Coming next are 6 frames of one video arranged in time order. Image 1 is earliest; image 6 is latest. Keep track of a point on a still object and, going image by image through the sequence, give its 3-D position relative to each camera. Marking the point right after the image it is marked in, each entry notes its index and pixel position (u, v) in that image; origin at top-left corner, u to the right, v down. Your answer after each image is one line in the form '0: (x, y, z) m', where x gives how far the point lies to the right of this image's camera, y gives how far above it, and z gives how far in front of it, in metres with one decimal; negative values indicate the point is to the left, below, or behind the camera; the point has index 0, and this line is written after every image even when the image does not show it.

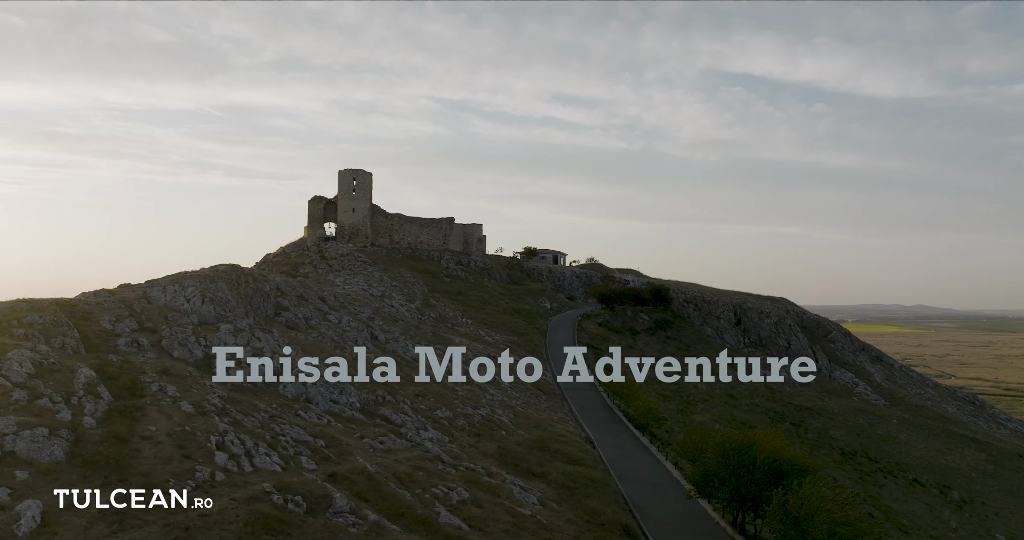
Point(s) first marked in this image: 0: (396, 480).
0: (-2.3, -4.1, +14.0) m
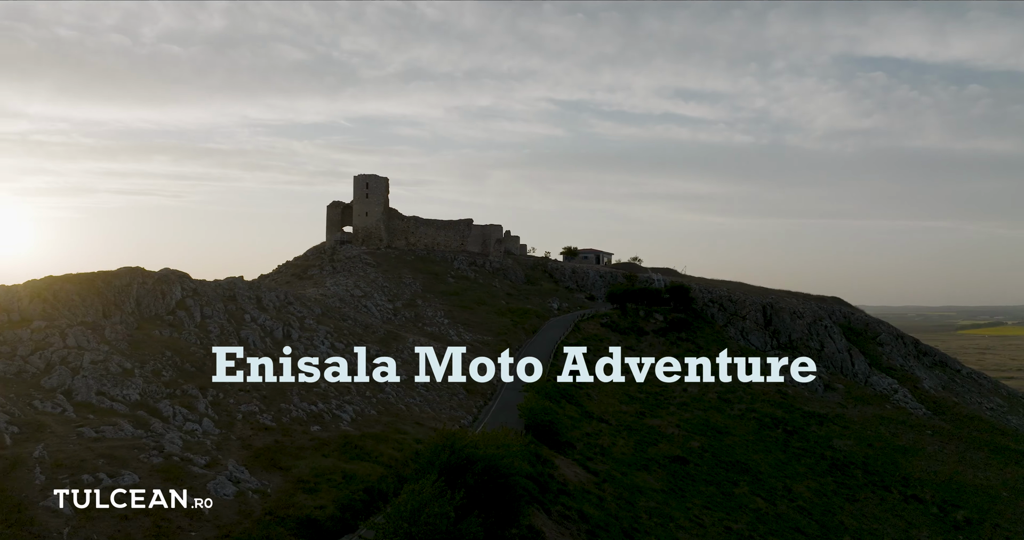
0: (-9.8, -4.2, +15.1) m
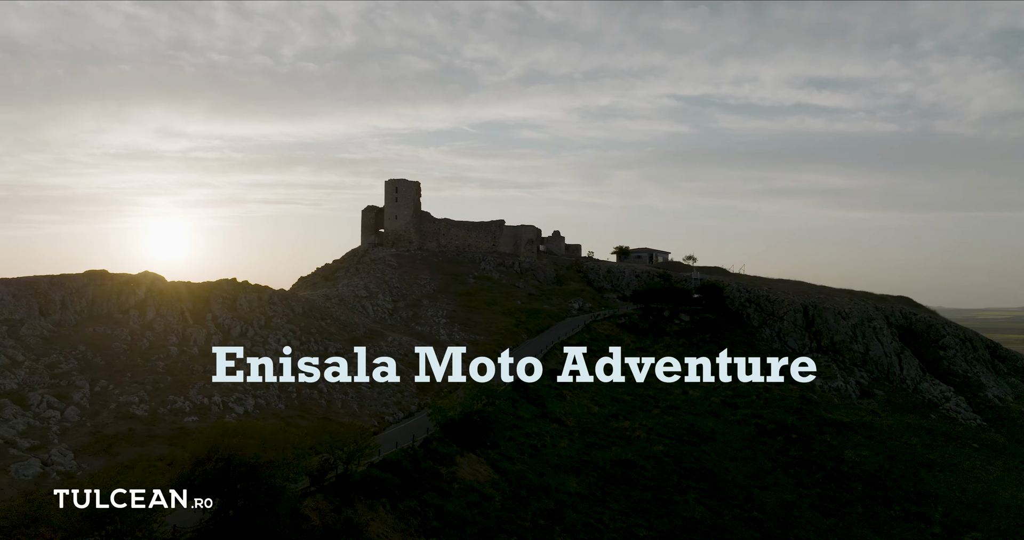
0: (-15.9, -4.2, +17.4) m
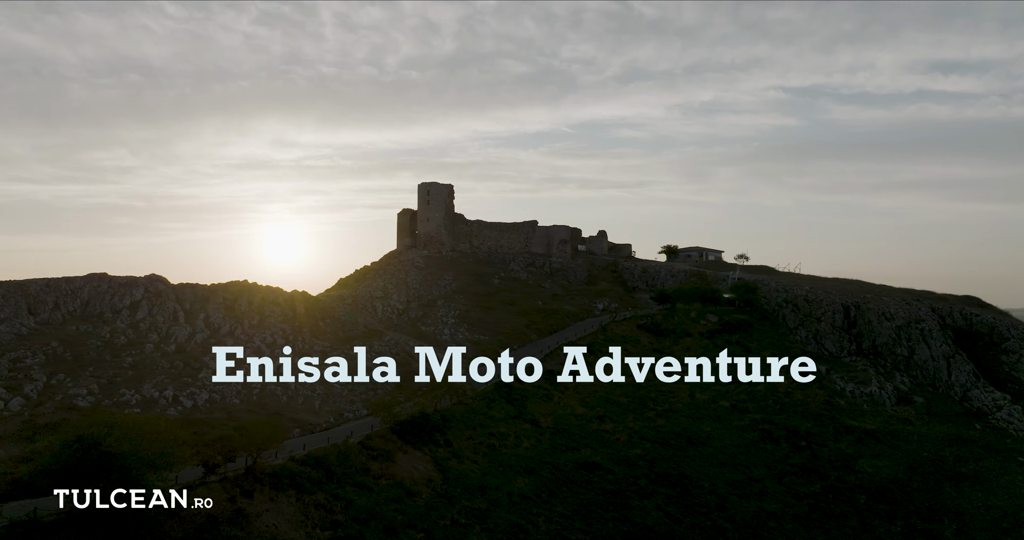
0: (-20.0, -4.3, +20.0) m
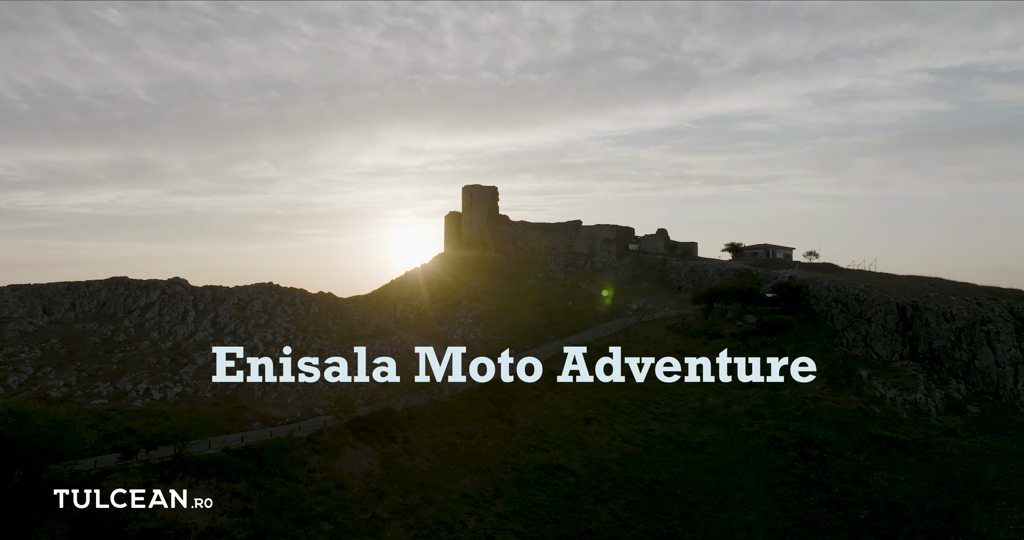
0: (-23.8, -4.6, +23.8) m
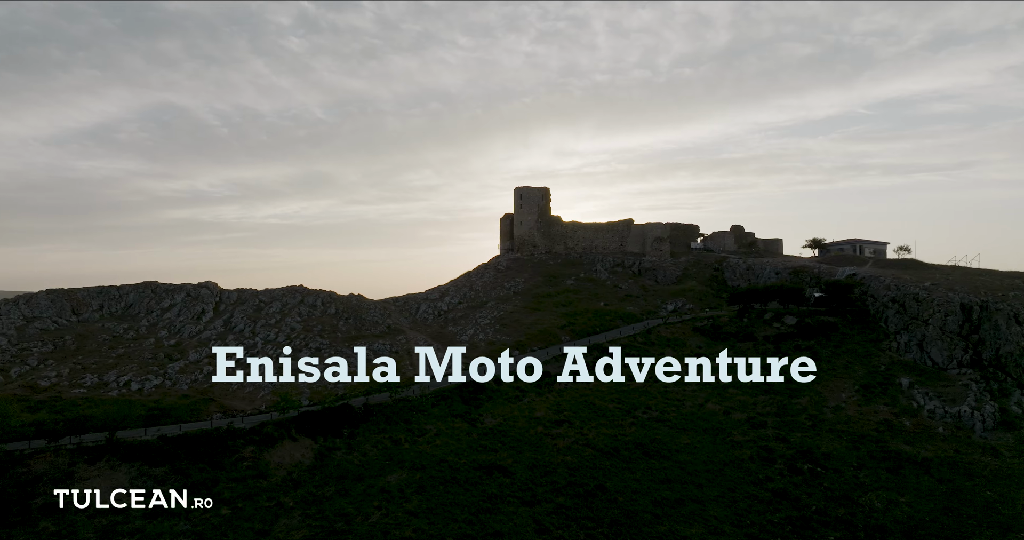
0: (-28.3, -4.9, +29.6) m
